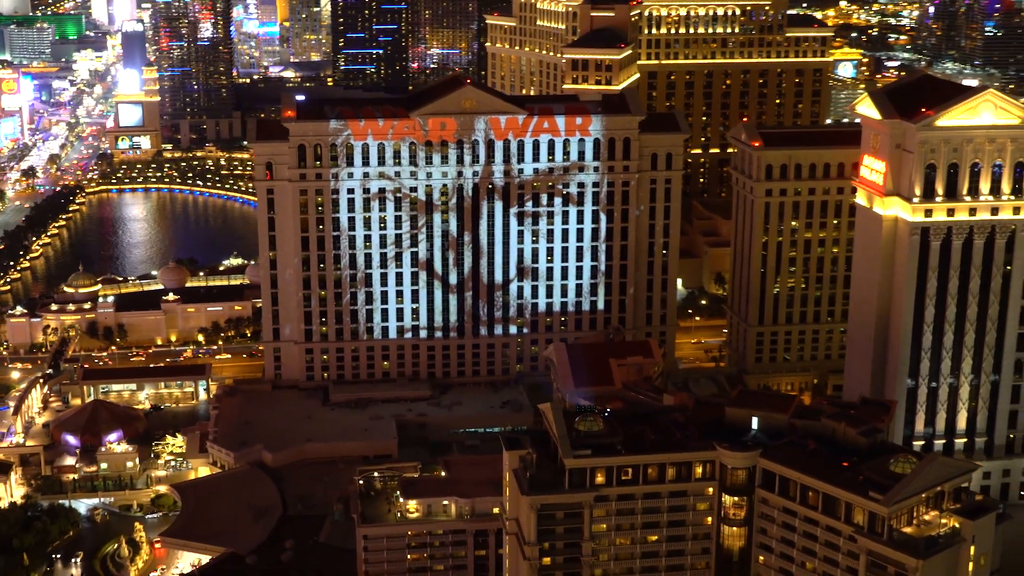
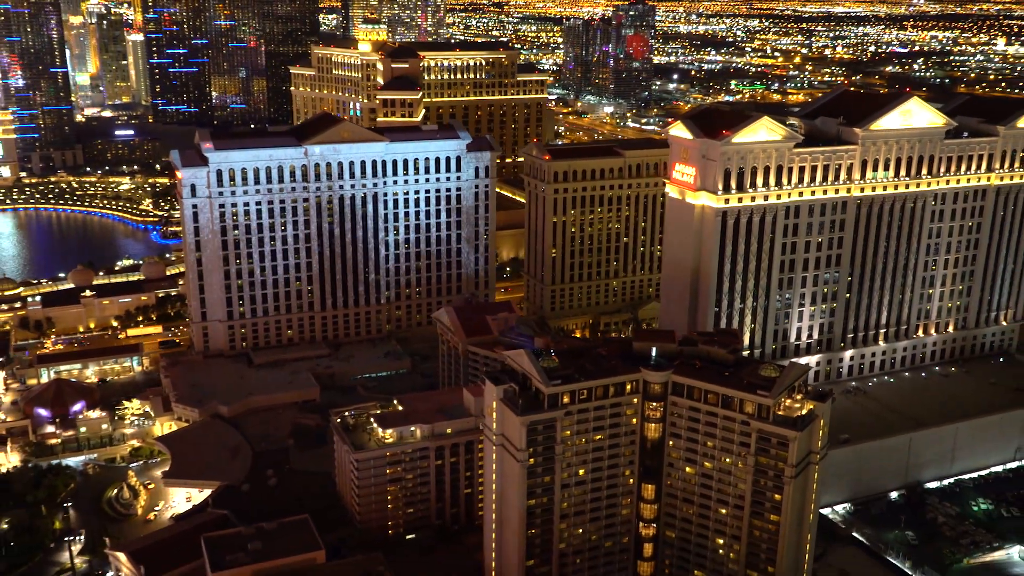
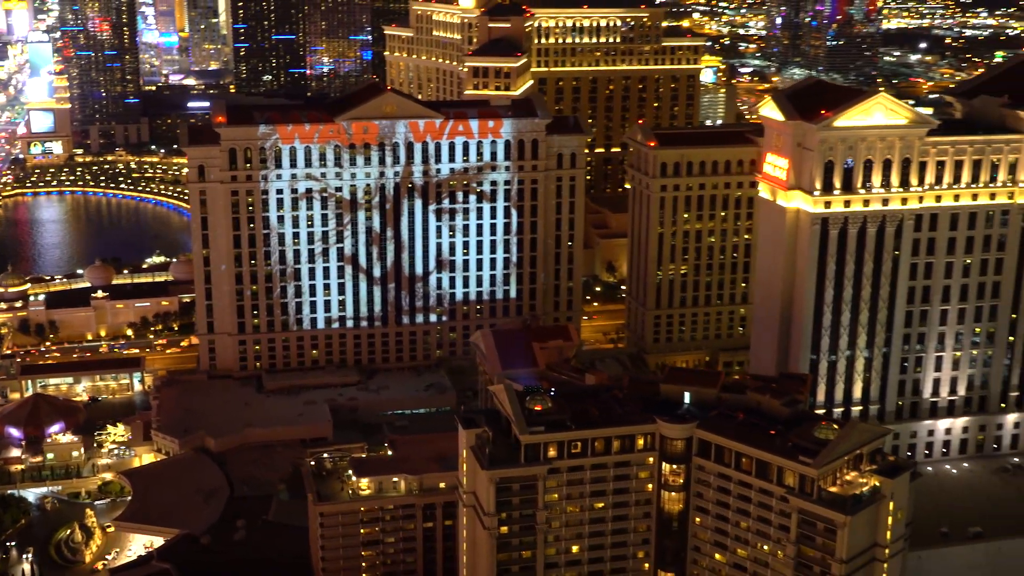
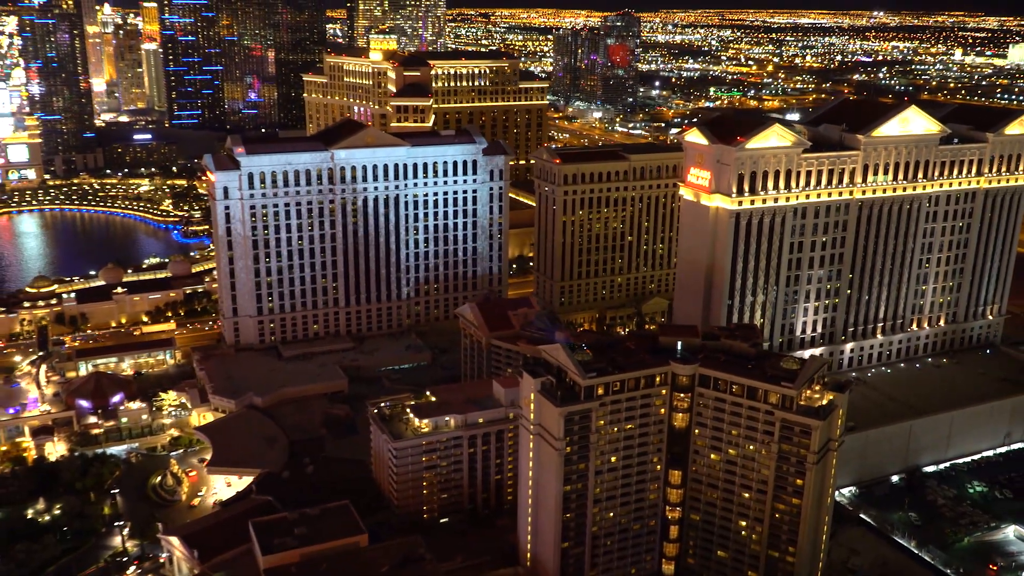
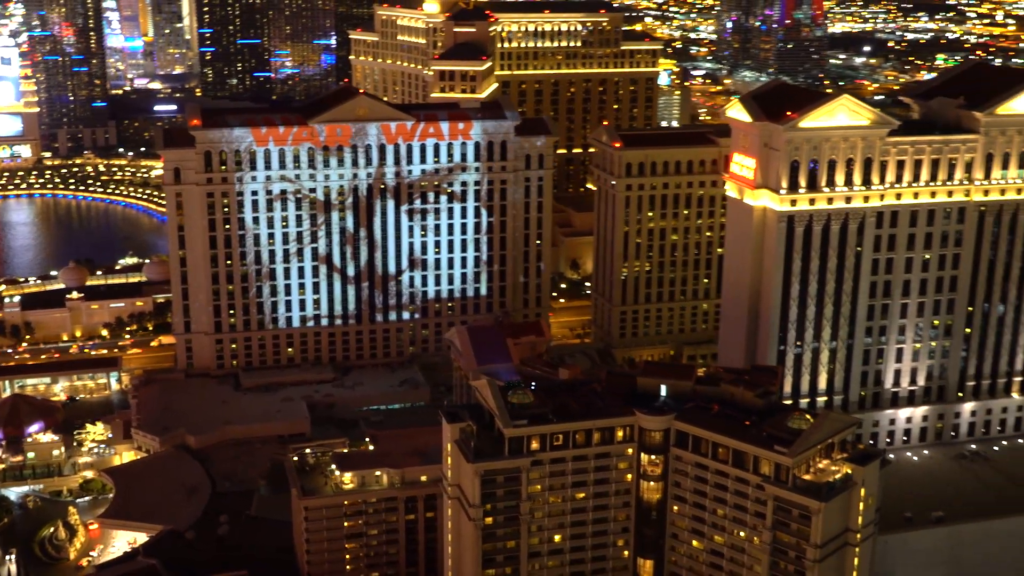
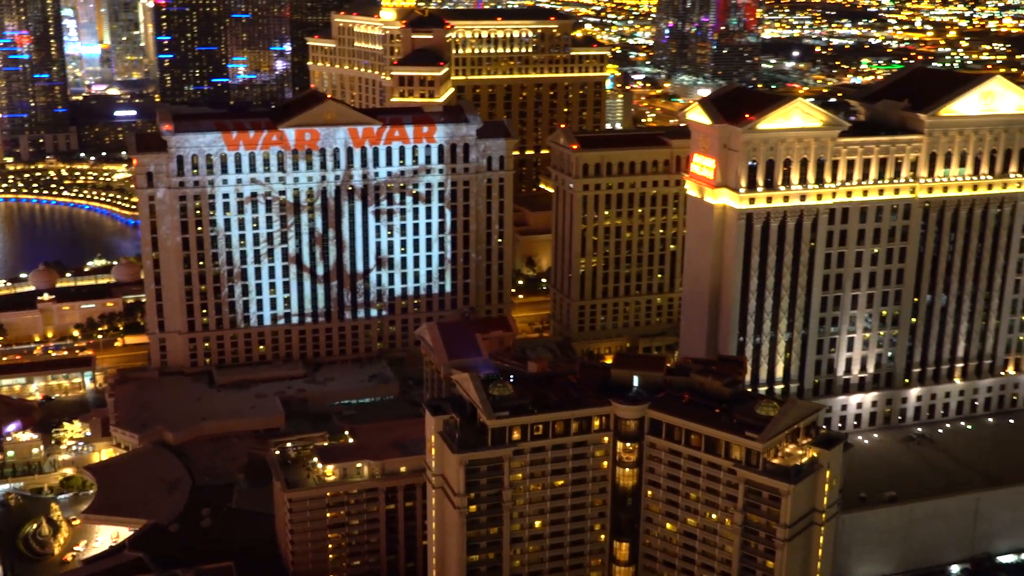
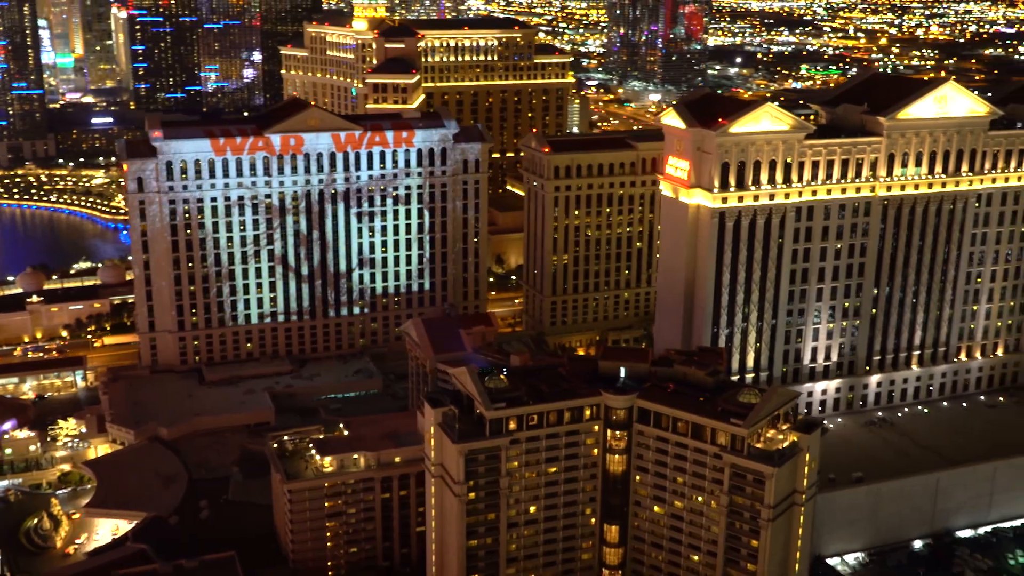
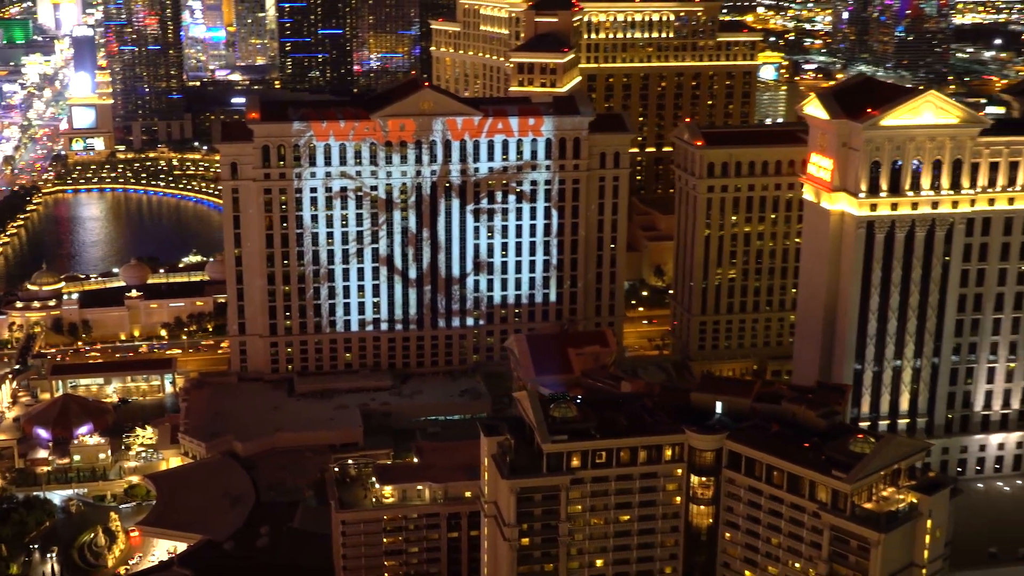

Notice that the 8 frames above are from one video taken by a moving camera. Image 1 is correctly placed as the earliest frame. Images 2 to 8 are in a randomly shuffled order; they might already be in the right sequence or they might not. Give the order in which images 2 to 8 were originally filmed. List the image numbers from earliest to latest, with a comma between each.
8, 3, 5, 6, 7, 2, 4
